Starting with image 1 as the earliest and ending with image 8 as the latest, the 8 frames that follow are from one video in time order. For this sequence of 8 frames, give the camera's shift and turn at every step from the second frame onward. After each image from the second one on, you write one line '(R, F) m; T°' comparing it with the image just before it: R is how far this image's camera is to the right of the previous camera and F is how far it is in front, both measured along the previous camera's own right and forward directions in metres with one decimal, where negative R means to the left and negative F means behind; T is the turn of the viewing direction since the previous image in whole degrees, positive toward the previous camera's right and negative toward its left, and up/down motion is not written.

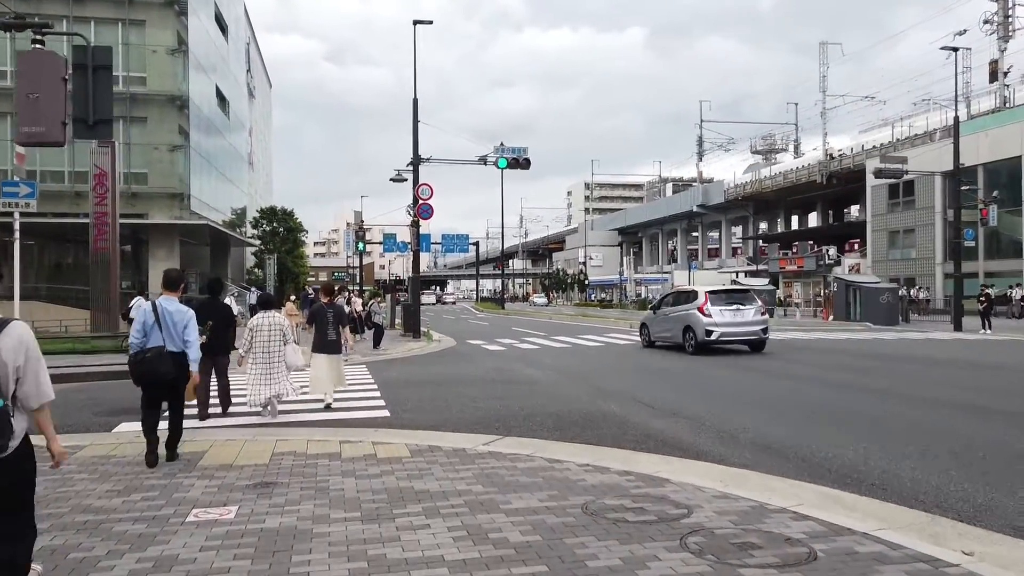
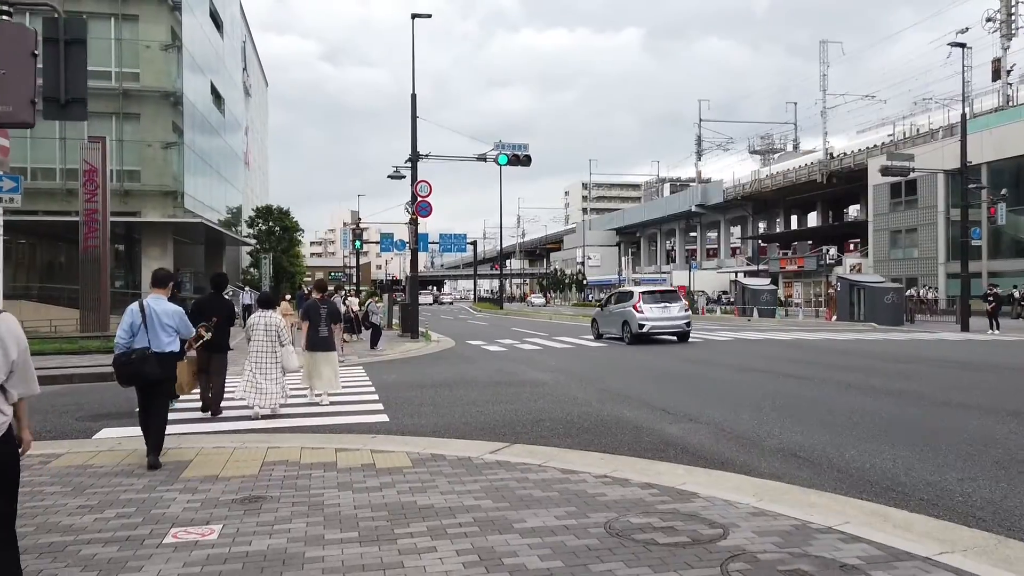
(-0.1, +0.5) m; 0°
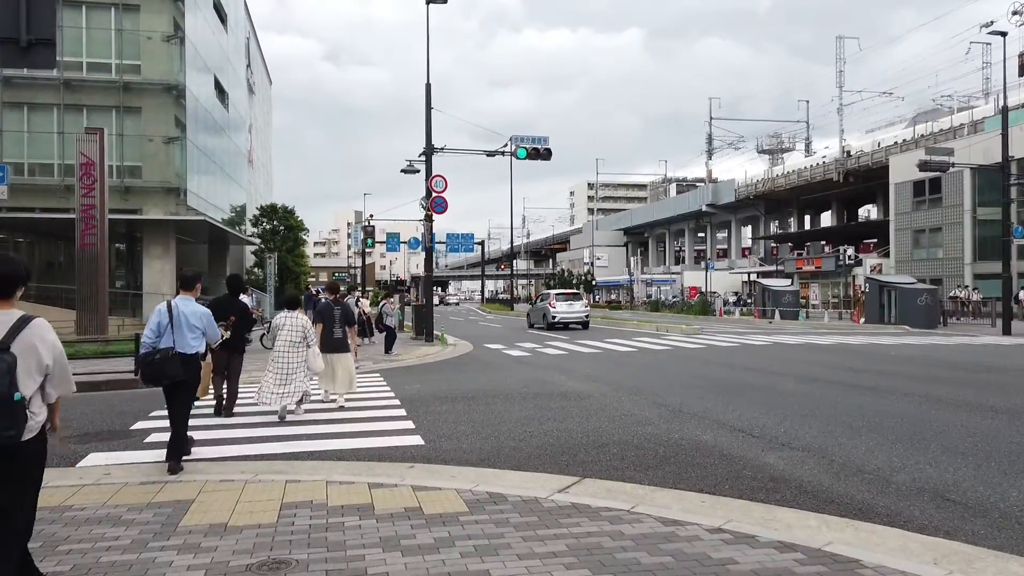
(-0.5, +1.3) m; 0°
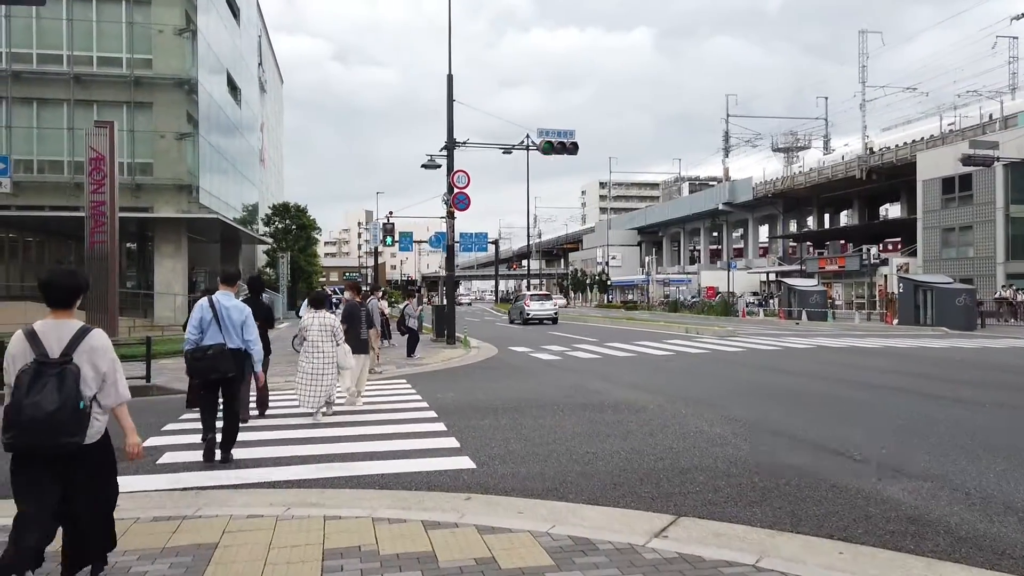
(-0.5, +0.9) m; -1°
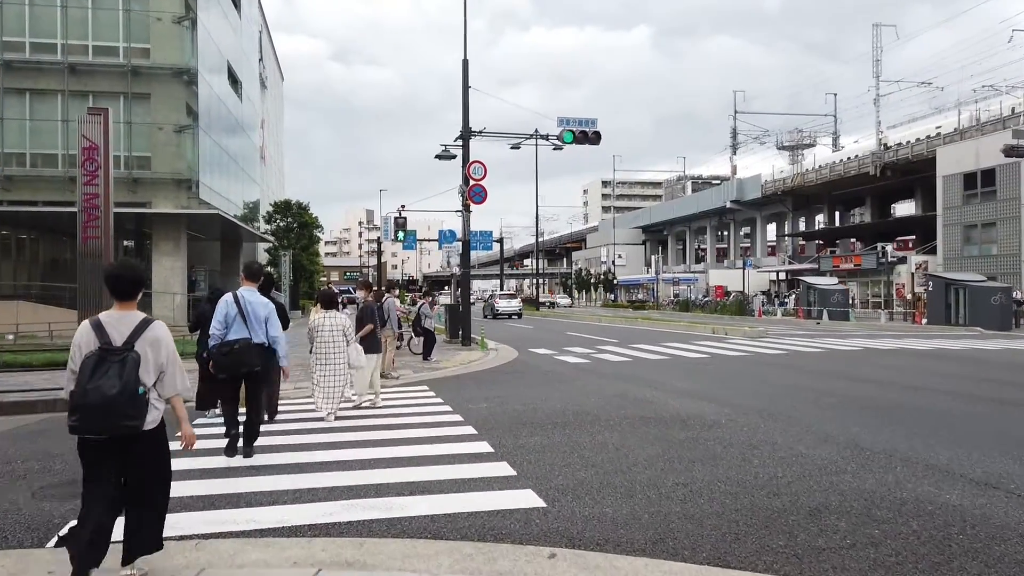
(-0.5, +1.3) m; 0°
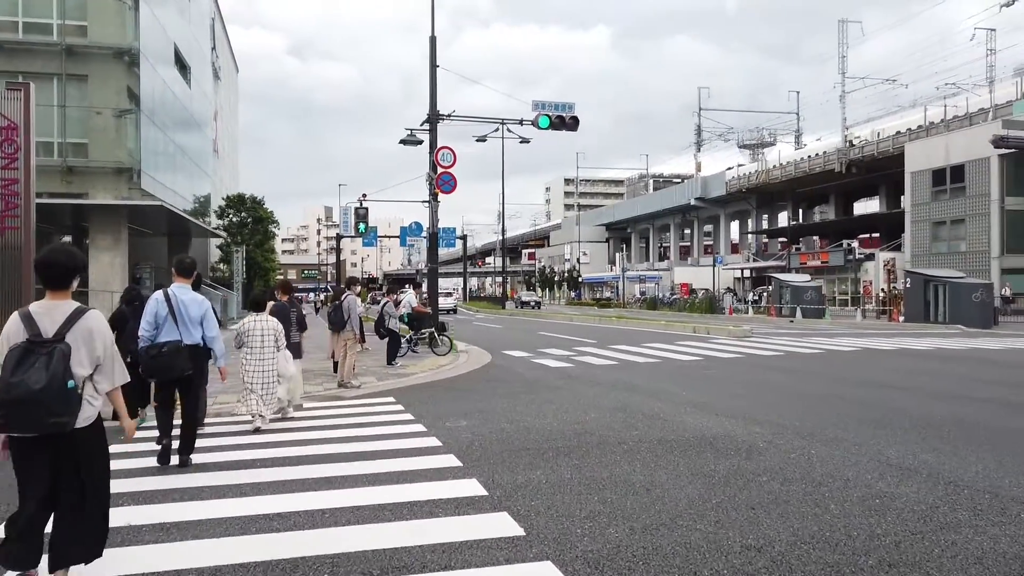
(-0.3, +1.6) m; +3°
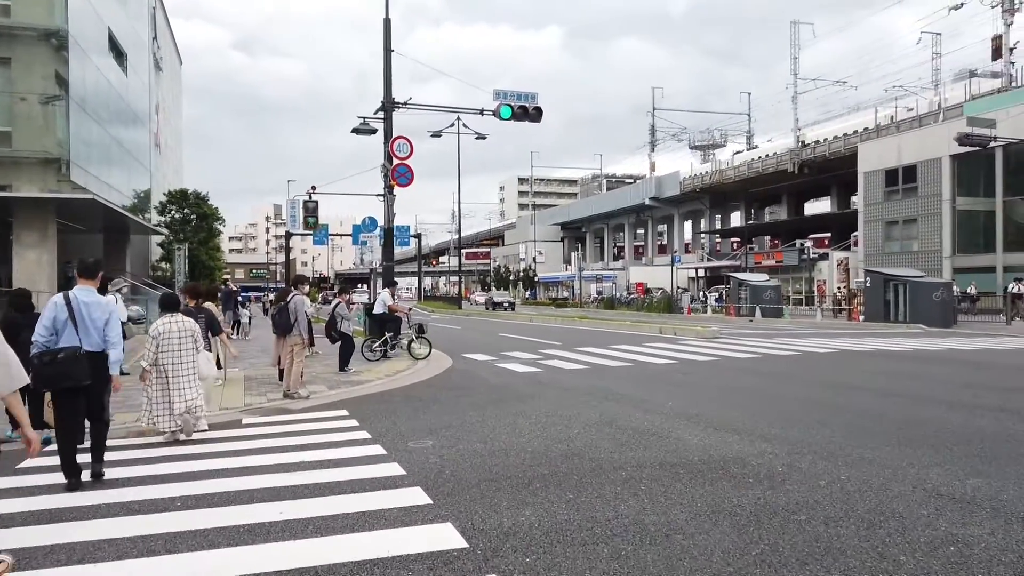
(-0.2, +1.0) m; +4°
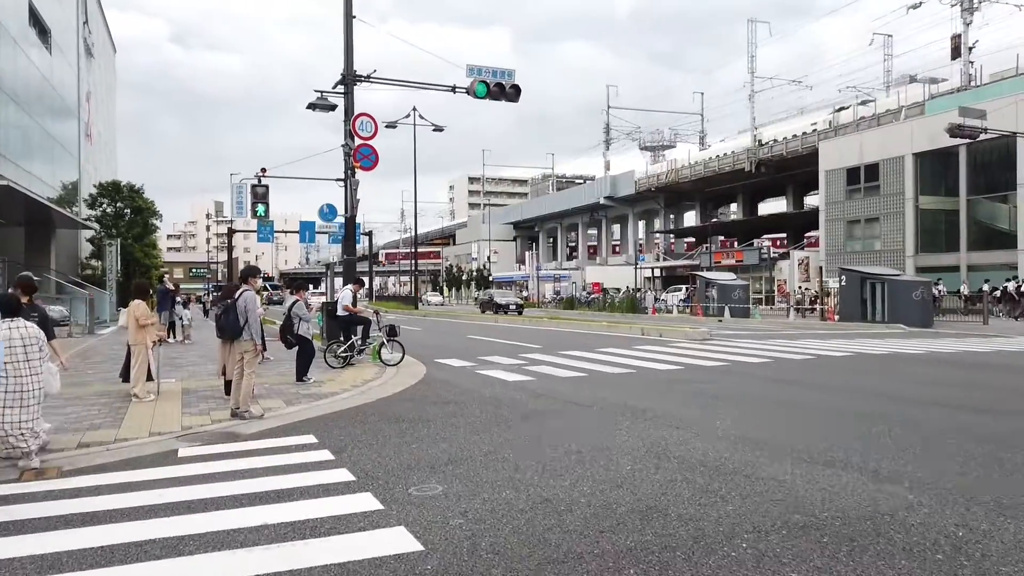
(-0.6, +1.8) m; +4°
